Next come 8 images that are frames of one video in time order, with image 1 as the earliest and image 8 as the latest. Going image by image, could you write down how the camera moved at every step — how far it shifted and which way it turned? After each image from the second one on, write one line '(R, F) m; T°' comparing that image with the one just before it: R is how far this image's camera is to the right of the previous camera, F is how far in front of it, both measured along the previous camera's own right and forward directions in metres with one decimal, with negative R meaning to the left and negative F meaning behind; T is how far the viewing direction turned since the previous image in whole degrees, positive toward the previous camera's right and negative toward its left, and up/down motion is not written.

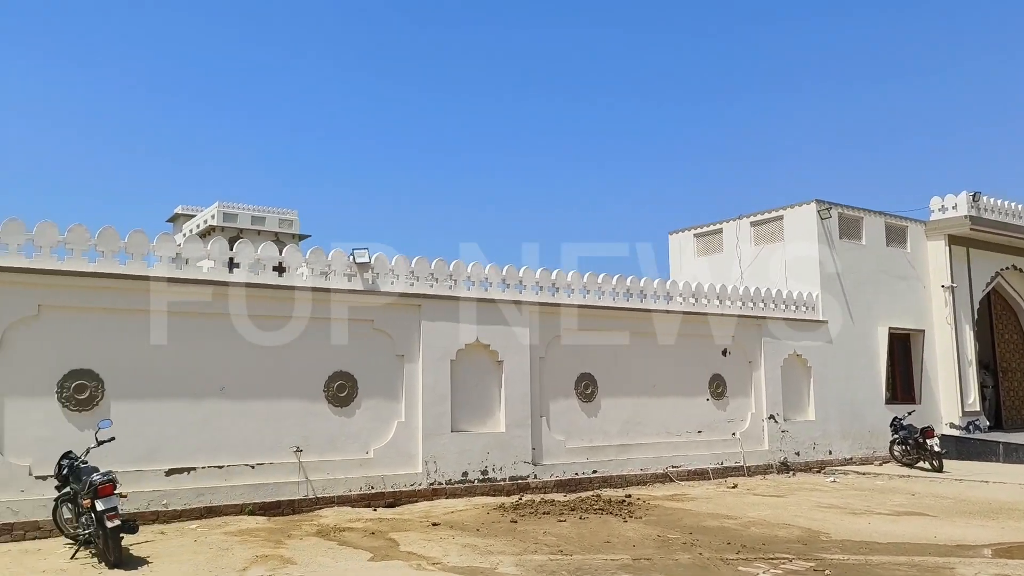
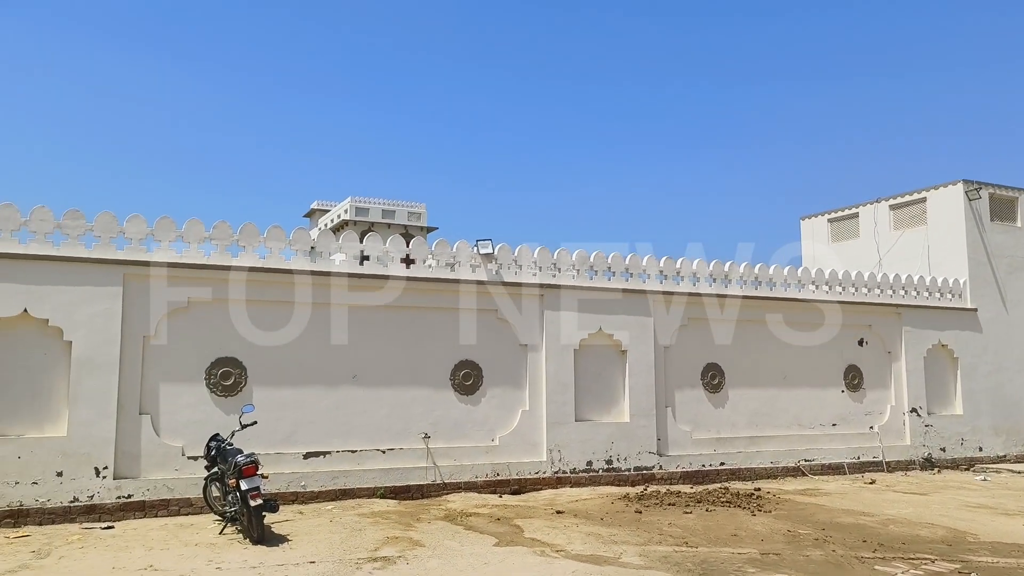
(0.0, 0.0) m; -8°
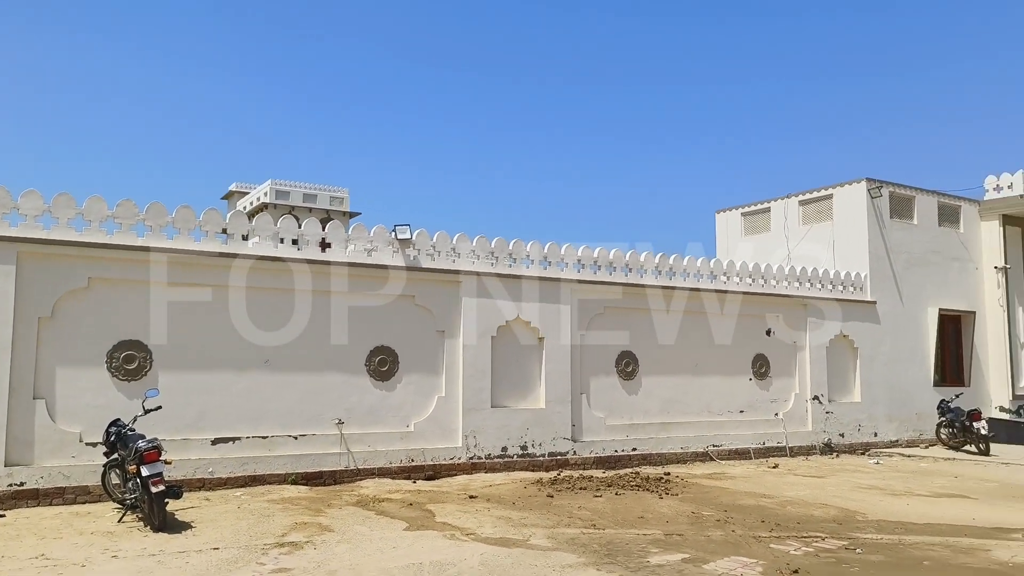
(+0.1, 0.0) m; +5°
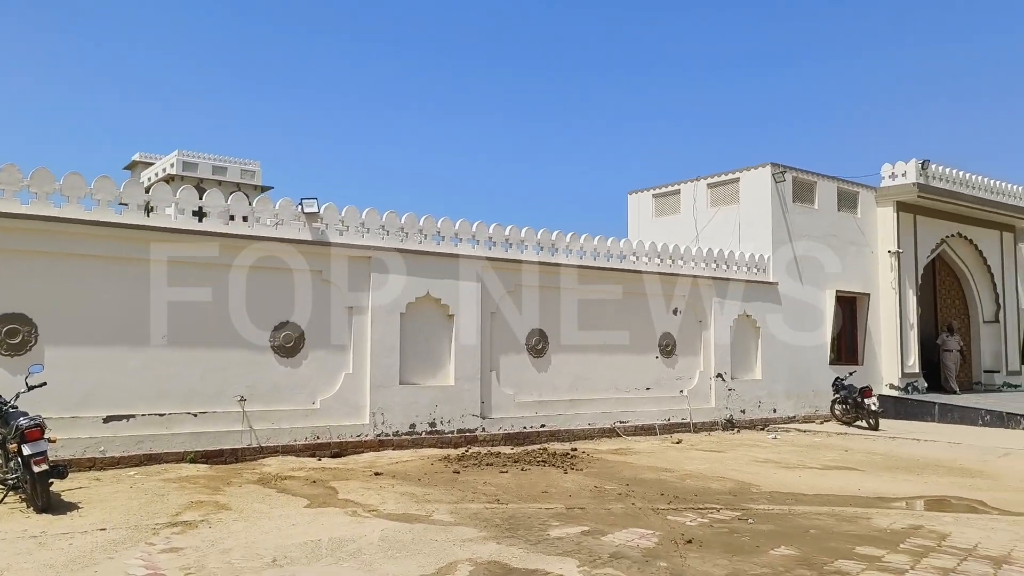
(+0.1, 0.0) m; +6°
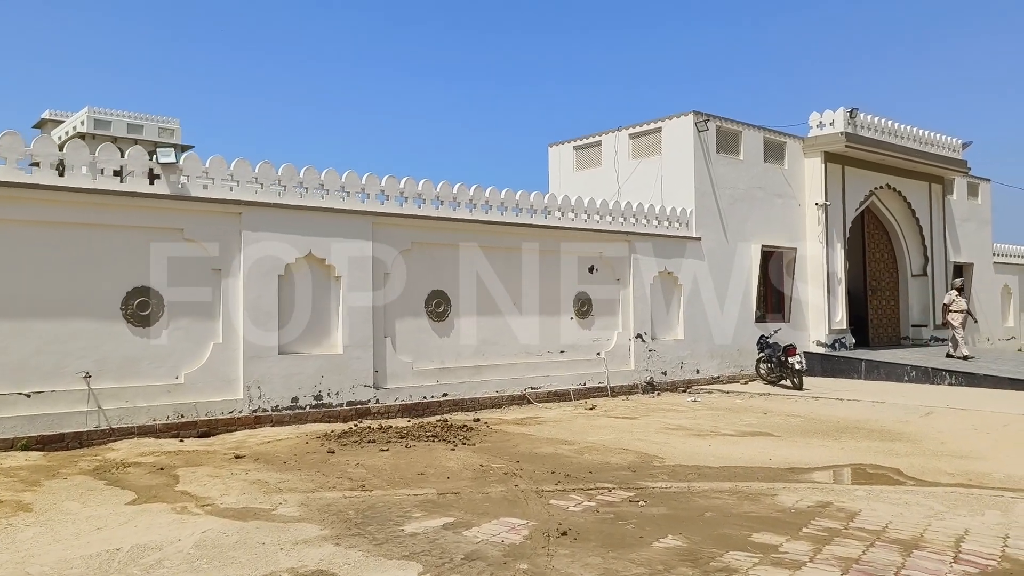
(+0.6, +0.8) m; +4°
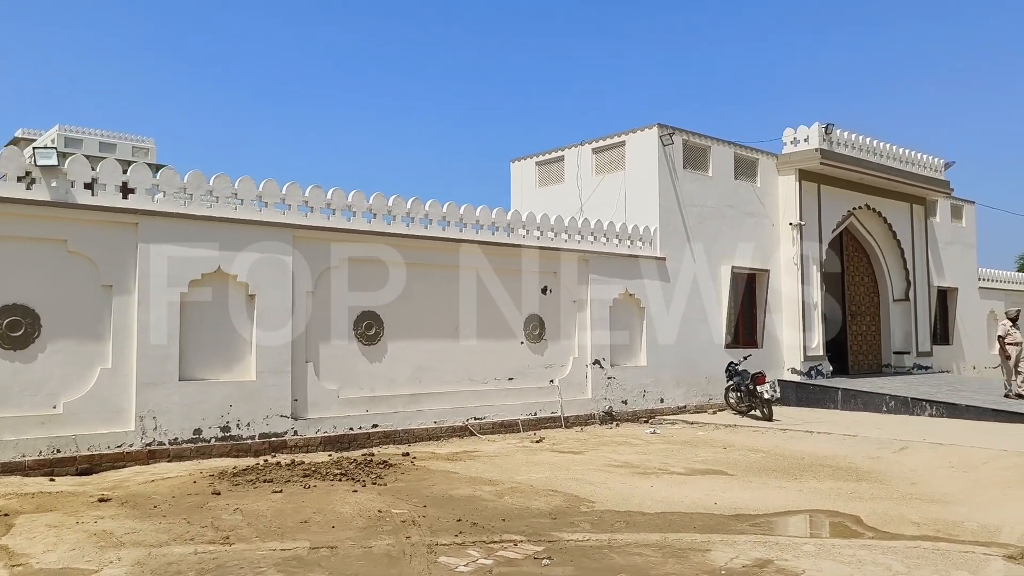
(+0.6, +0.8) m; 0°
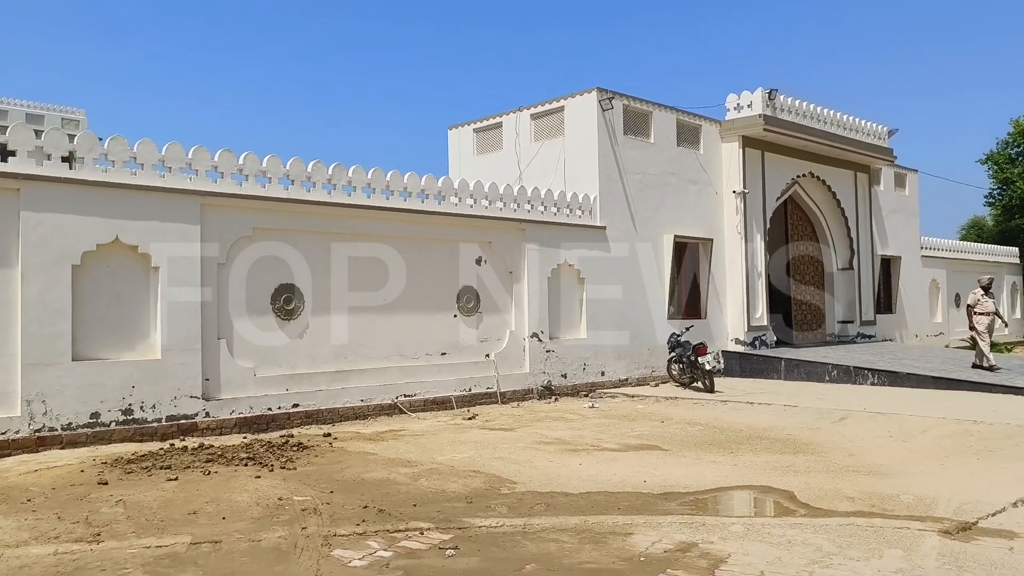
(+0.3, +0.5) m; +3°
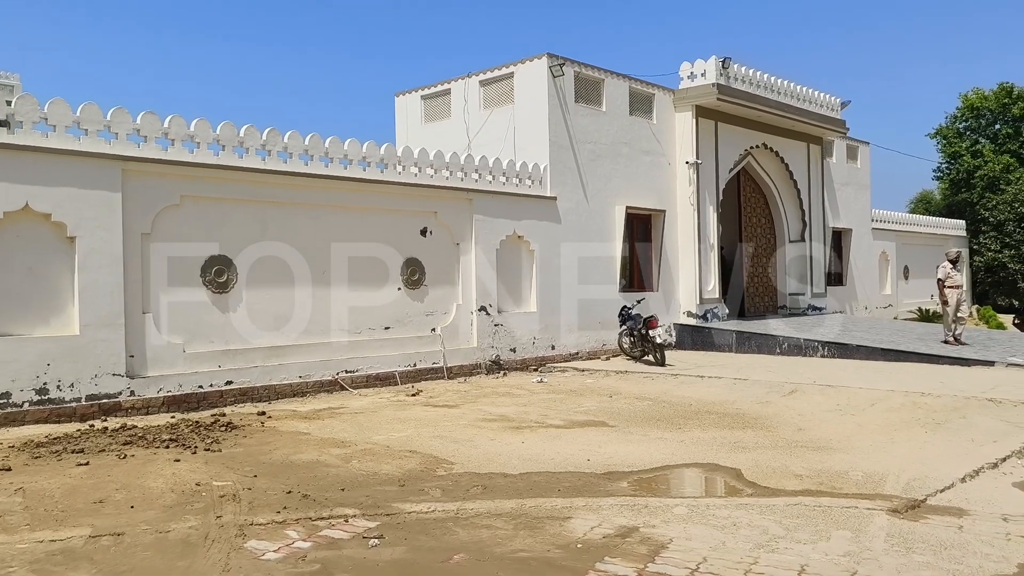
(+0.1, +0.3) m; +3°
